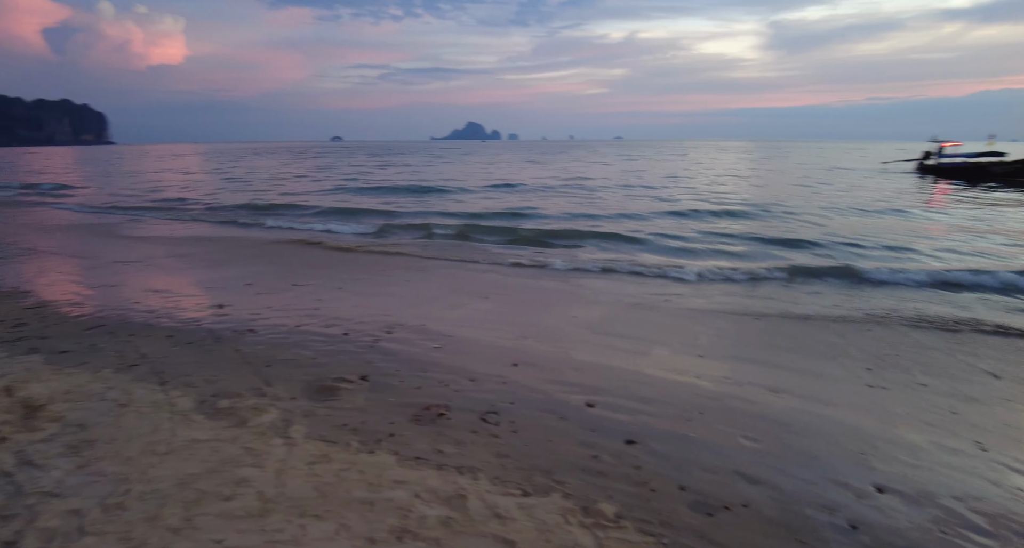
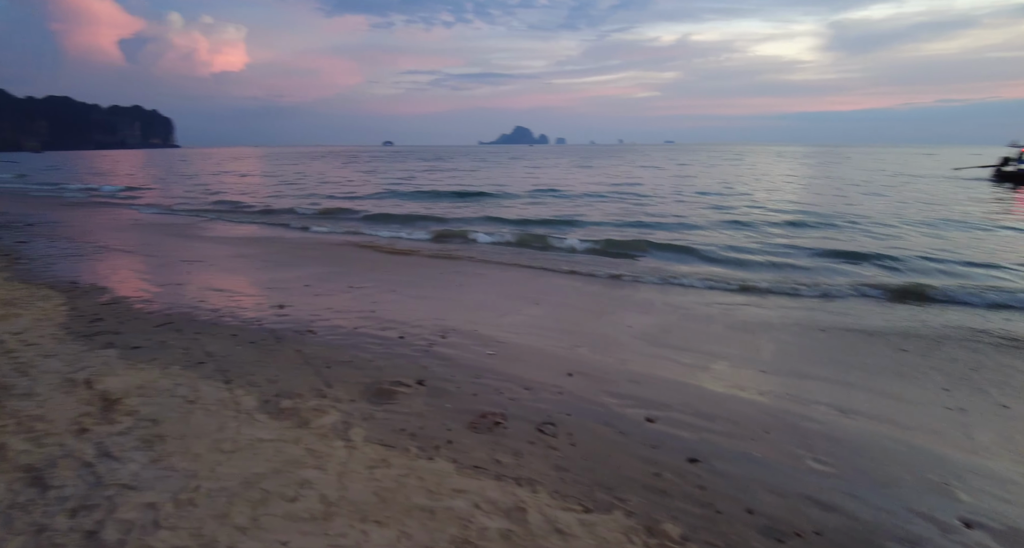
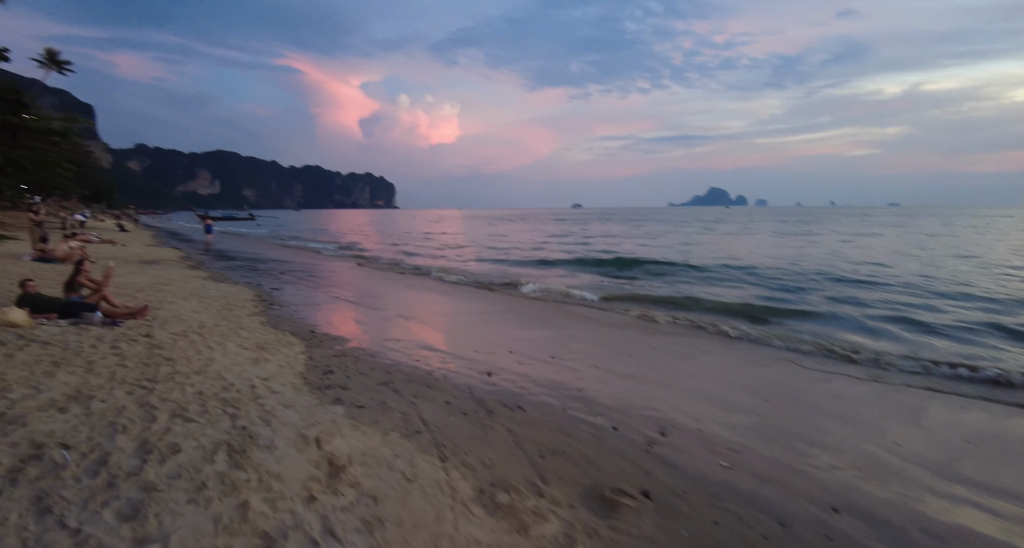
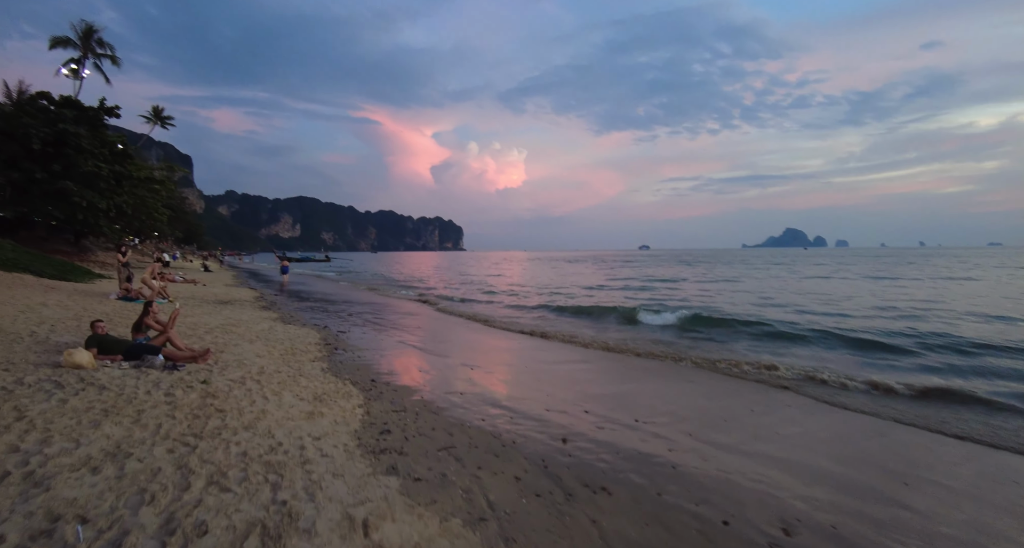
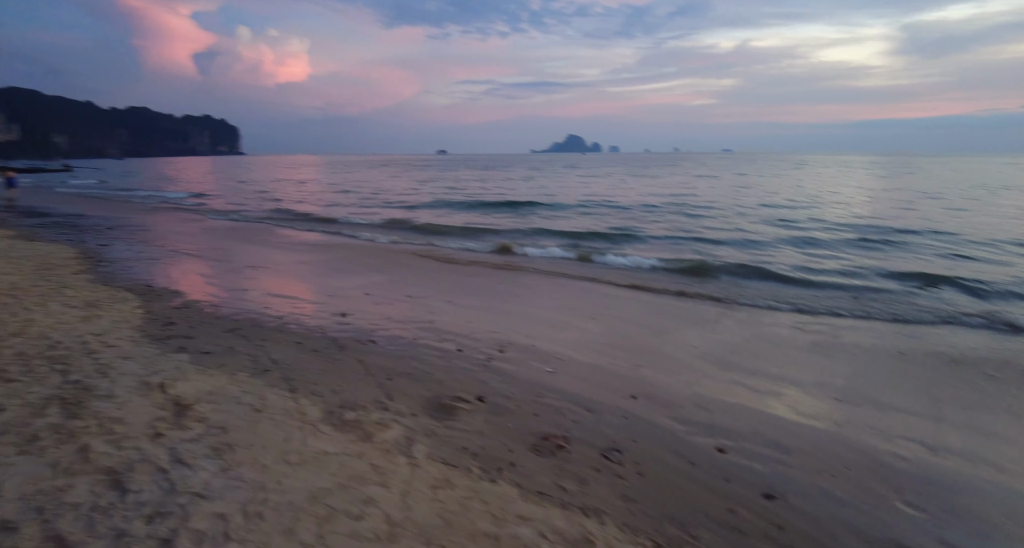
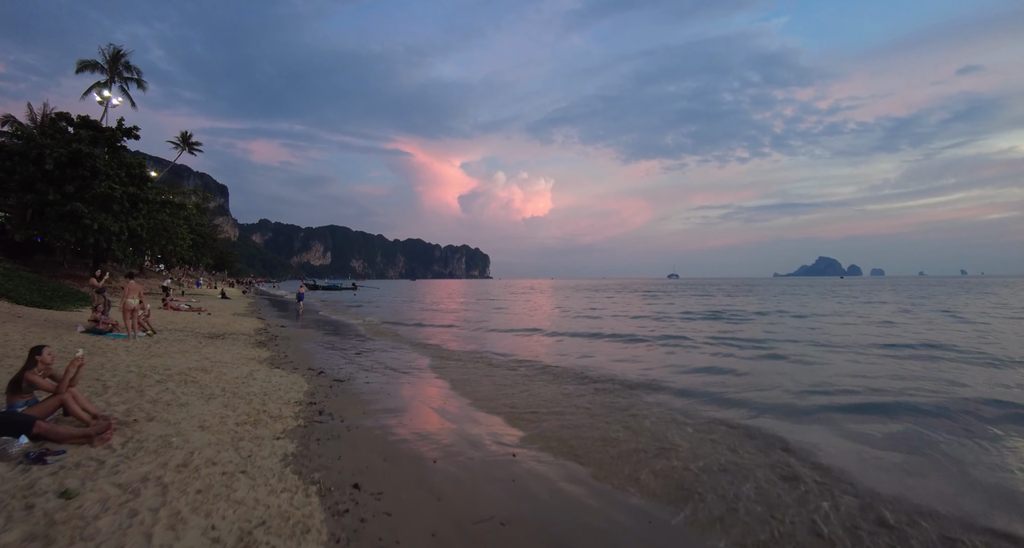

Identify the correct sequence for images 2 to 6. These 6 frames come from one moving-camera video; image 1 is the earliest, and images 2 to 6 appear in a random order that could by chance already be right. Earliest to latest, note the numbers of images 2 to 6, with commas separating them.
2, 5, 3, 4, 6
